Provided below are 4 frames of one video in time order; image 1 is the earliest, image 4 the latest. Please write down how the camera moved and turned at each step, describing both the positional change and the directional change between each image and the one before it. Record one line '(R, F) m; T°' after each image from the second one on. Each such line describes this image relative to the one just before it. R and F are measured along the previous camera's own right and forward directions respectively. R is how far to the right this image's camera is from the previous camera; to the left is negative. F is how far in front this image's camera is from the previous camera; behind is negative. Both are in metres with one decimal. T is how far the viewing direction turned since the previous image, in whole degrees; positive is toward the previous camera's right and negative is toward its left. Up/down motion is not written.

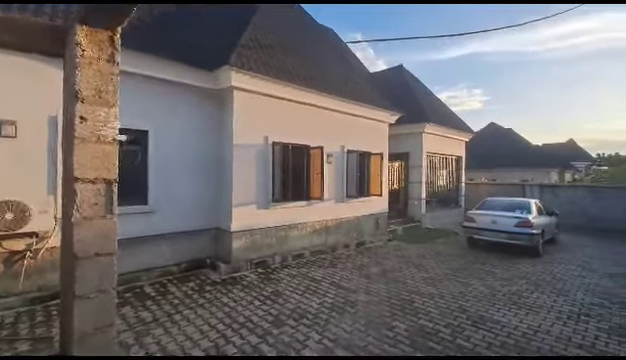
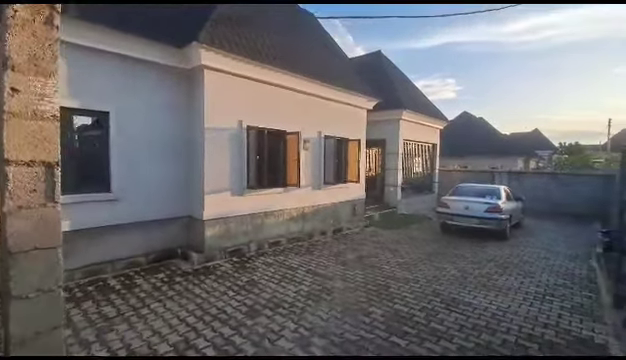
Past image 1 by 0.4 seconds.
(0.0, +0.2) m; +4°
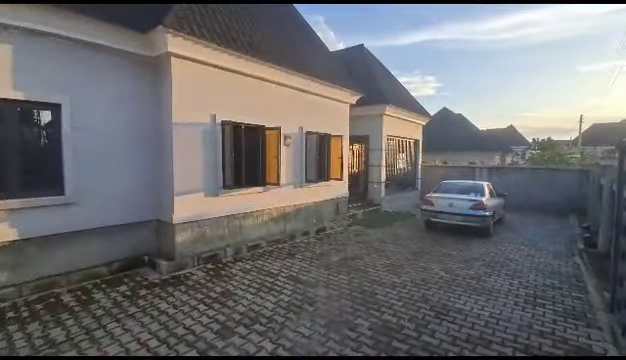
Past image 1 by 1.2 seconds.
(0.0, +0.4) m; +3°
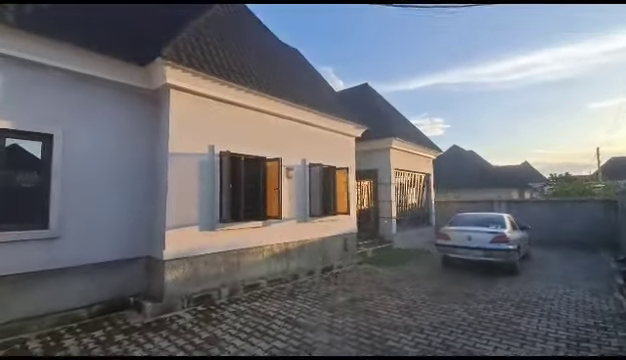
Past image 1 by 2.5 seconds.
(+0.2, +0.4) m; -2°
